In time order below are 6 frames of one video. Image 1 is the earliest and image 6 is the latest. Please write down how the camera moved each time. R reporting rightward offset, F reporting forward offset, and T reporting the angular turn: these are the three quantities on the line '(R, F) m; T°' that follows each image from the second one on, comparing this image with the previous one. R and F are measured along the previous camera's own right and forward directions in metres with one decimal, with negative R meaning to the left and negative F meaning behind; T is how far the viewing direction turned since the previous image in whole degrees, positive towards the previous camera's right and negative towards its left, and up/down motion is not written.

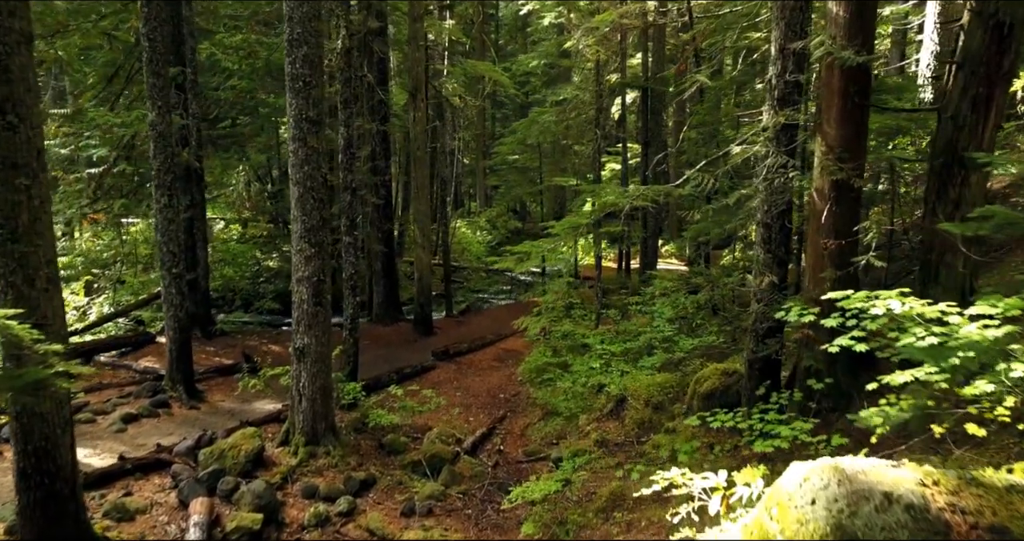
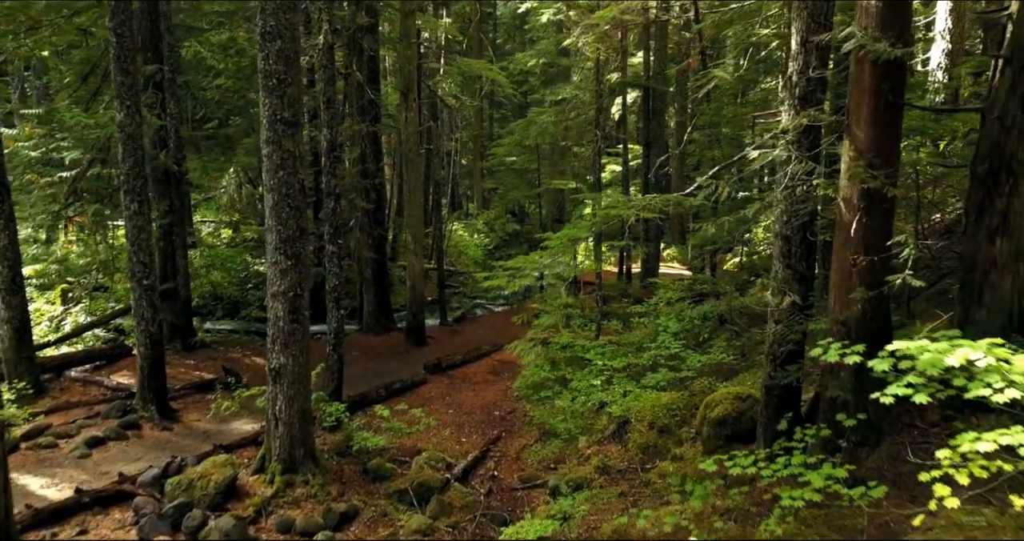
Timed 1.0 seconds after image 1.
(+0.1, +0.7) m; 0°
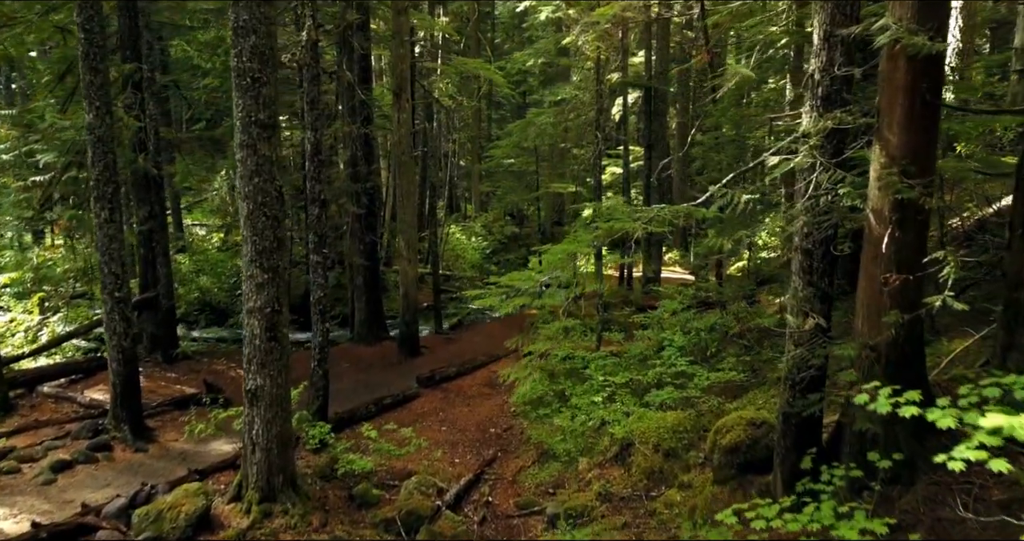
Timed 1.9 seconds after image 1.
(+0.1, +0.6) m; 0°
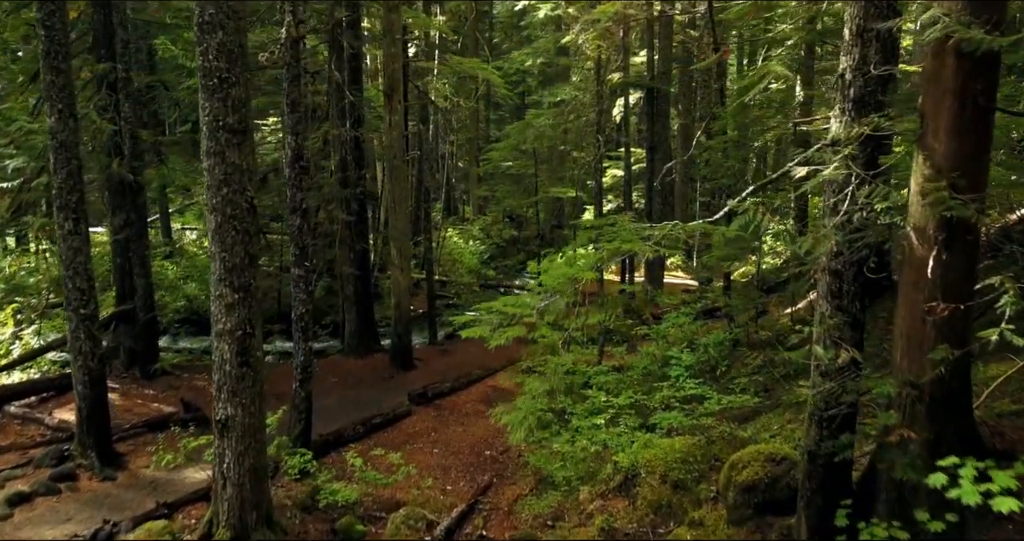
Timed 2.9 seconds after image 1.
(+0.1, +0.6) m; 0°
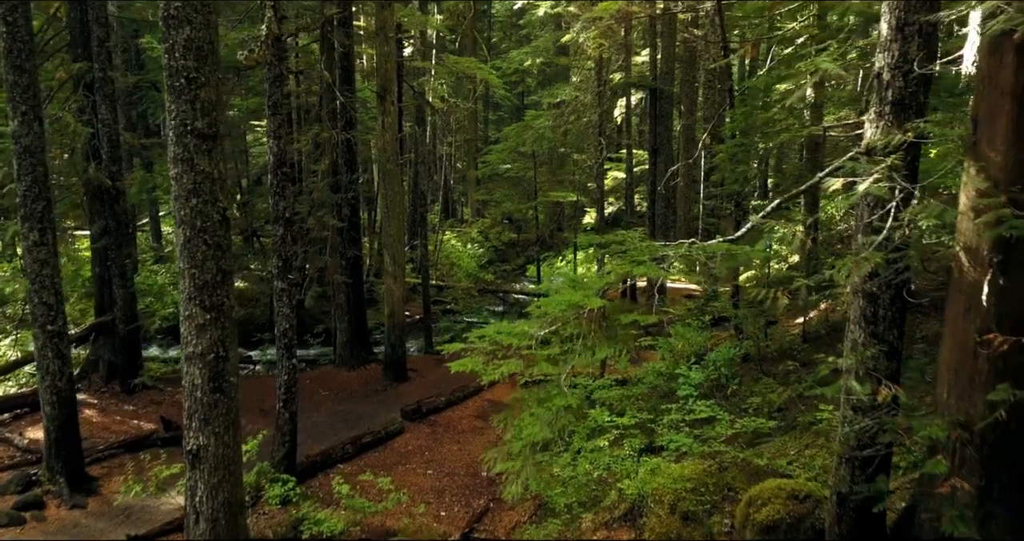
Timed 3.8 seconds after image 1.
(0.0, +0.5) m; 0°
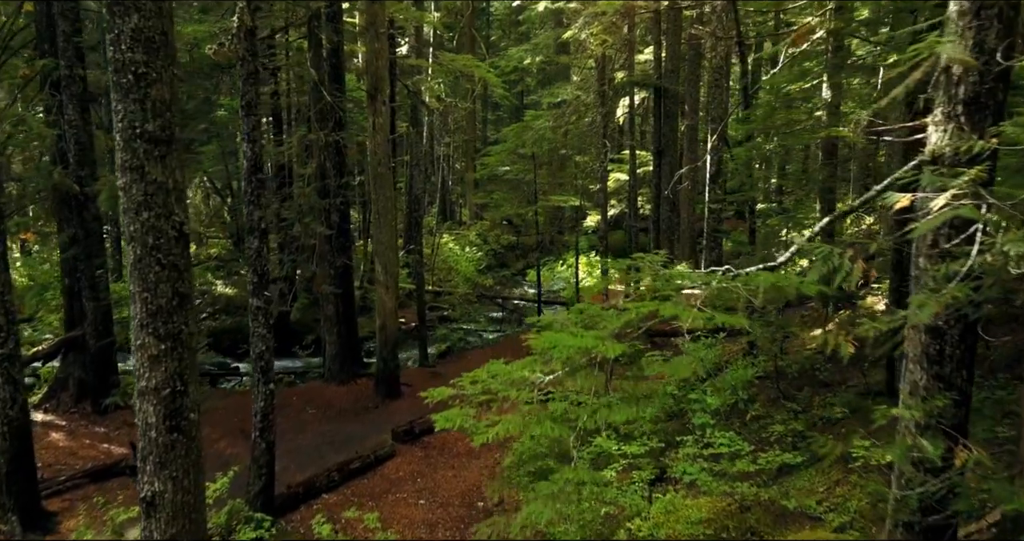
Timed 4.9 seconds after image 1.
(0.0, +0.7) m; 0°
